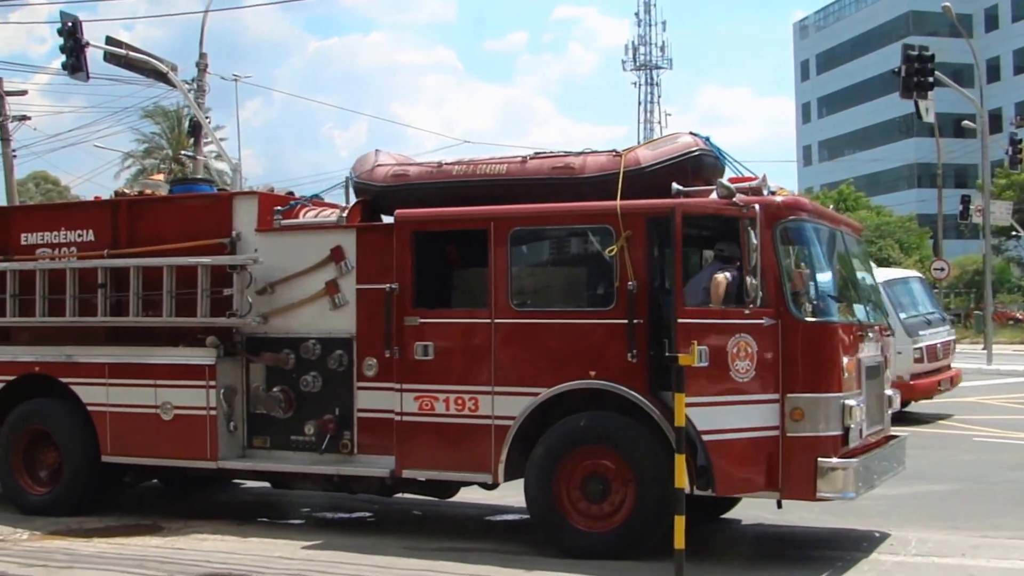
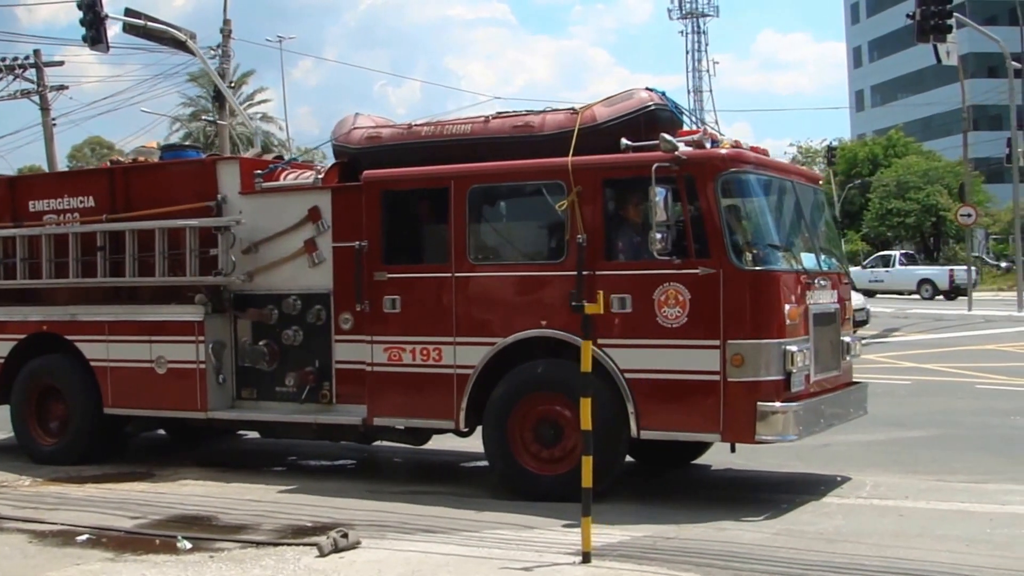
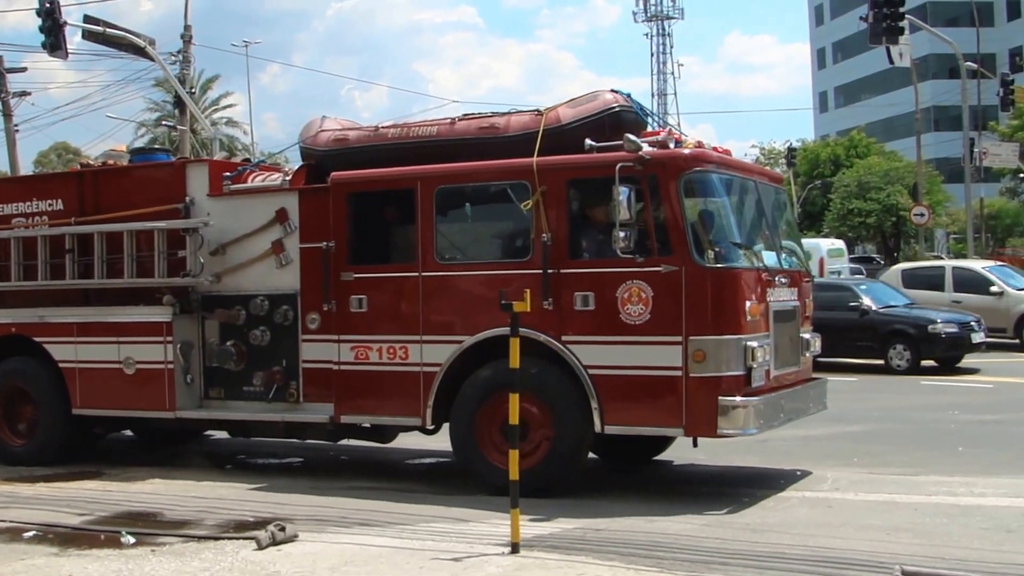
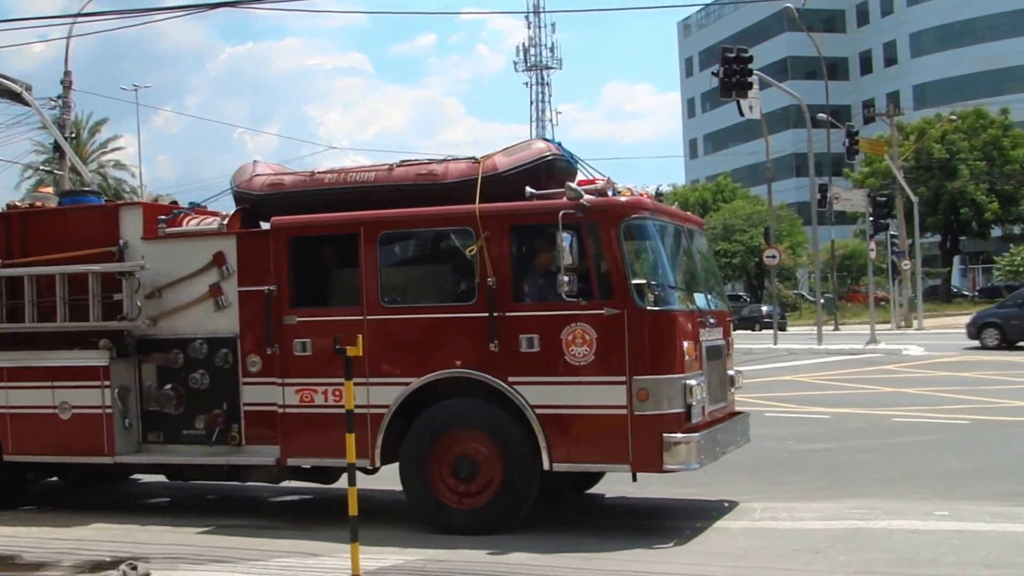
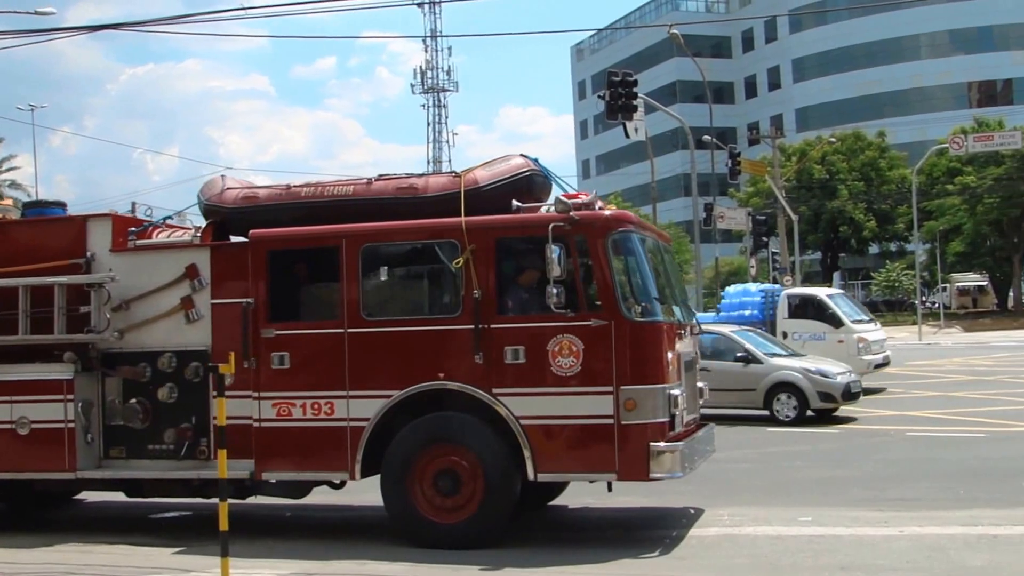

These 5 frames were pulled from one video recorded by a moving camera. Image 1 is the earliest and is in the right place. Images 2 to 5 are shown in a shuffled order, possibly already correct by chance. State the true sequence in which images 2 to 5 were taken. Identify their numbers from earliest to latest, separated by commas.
2, 3, 4, 5
